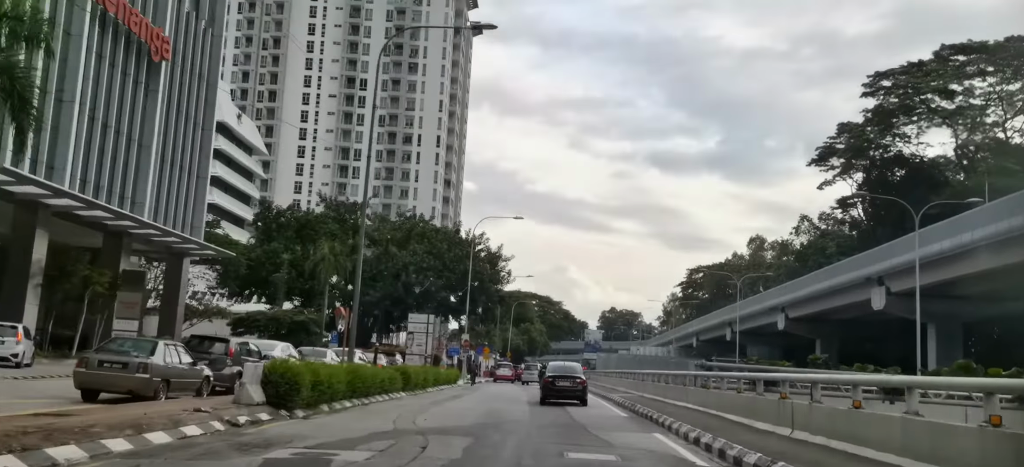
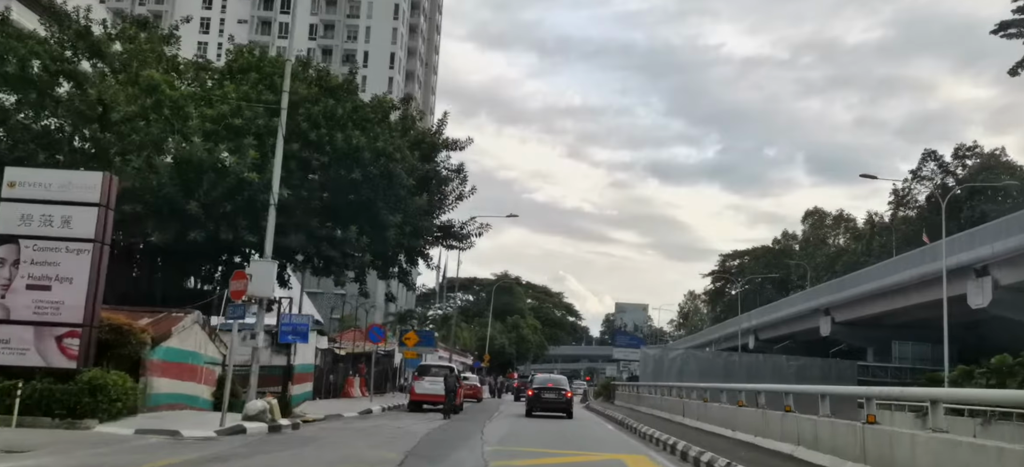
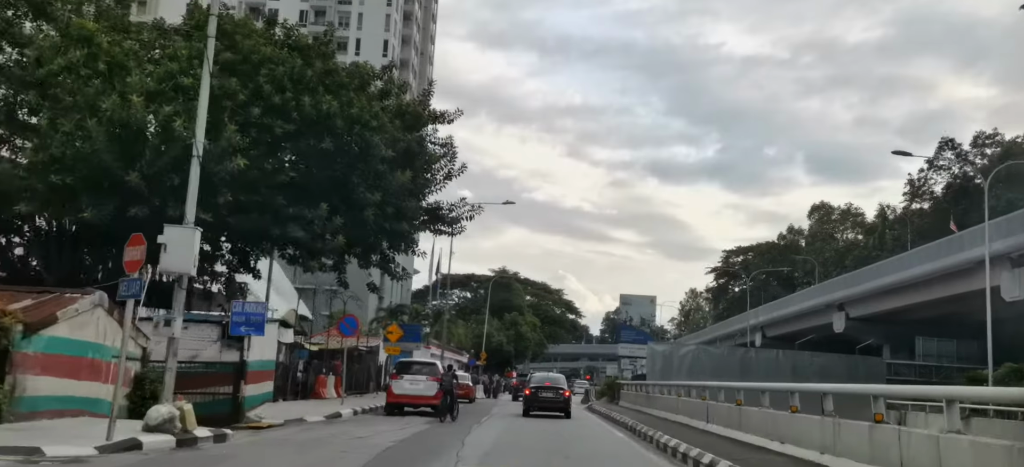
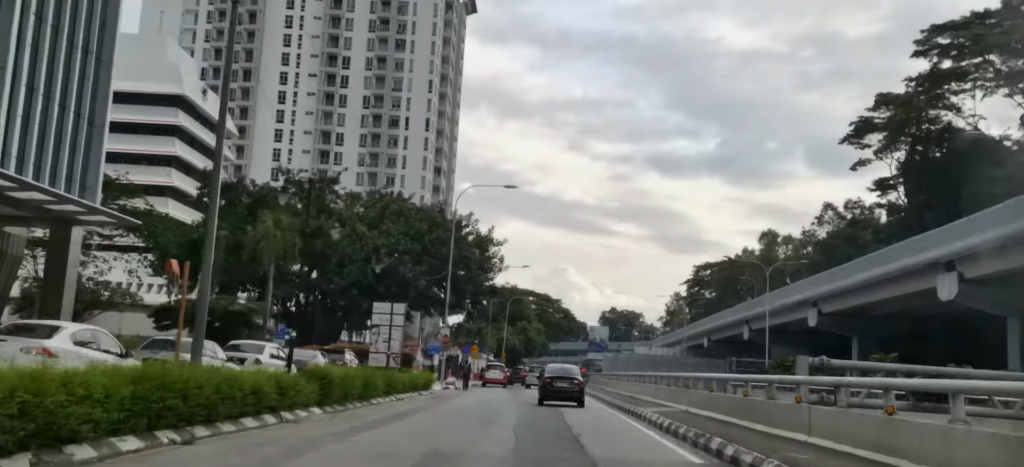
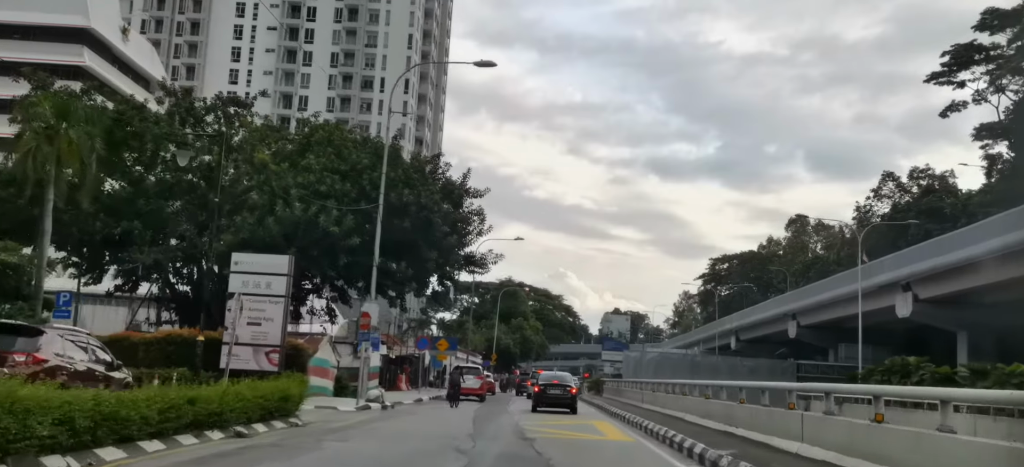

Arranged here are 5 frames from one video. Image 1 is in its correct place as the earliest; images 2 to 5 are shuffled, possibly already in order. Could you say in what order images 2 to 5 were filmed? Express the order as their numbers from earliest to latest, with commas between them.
4, 5, 2, 3
